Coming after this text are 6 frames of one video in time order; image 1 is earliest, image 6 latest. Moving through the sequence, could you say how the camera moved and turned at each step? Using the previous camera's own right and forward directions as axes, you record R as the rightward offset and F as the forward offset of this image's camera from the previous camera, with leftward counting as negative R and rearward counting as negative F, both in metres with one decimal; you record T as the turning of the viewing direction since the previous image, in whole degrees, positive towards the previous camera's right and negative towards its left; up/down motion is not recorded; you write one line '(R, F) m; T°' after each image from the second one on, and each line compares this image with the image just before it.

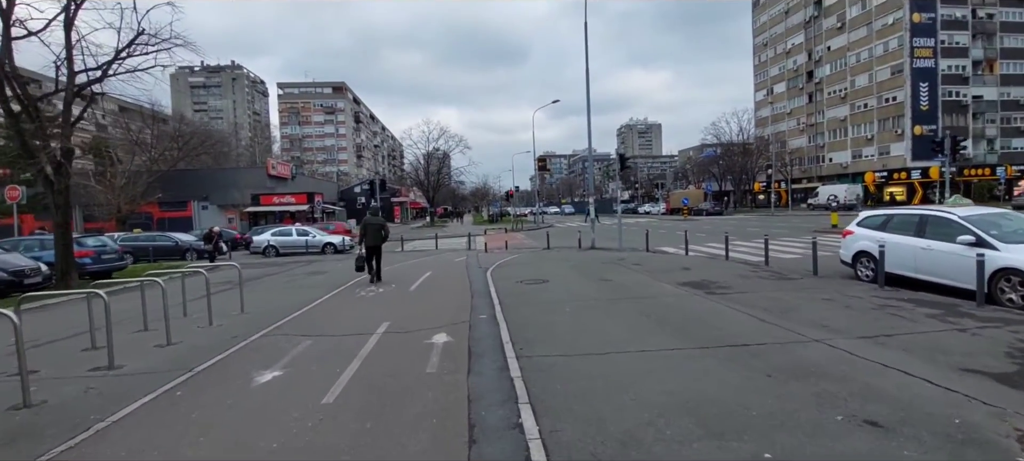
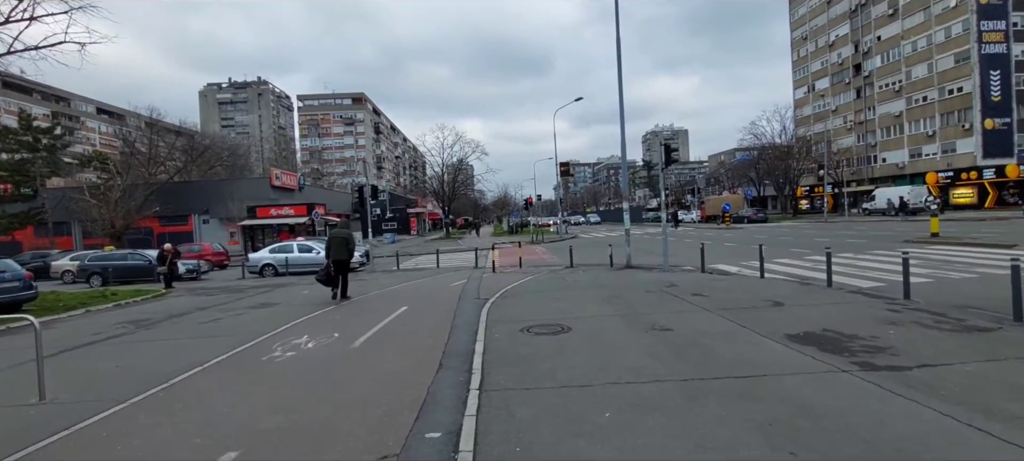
(+0.4, +4.8) m; -3°
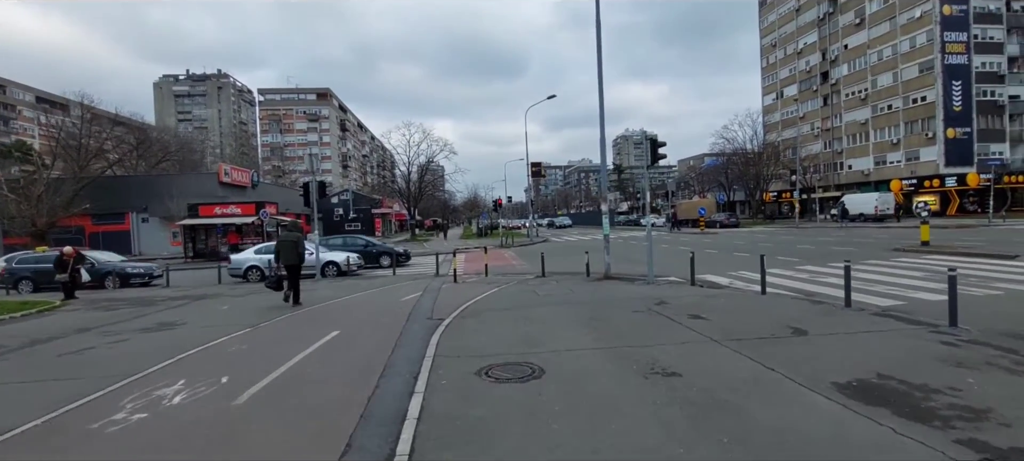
(+0.2, +2.3) m; +3°
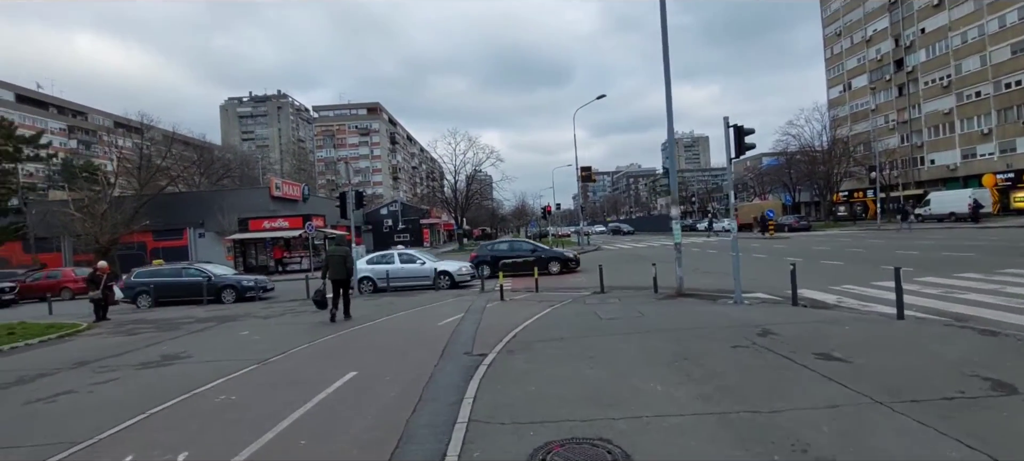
(-0.1, +2.1) m; -6°
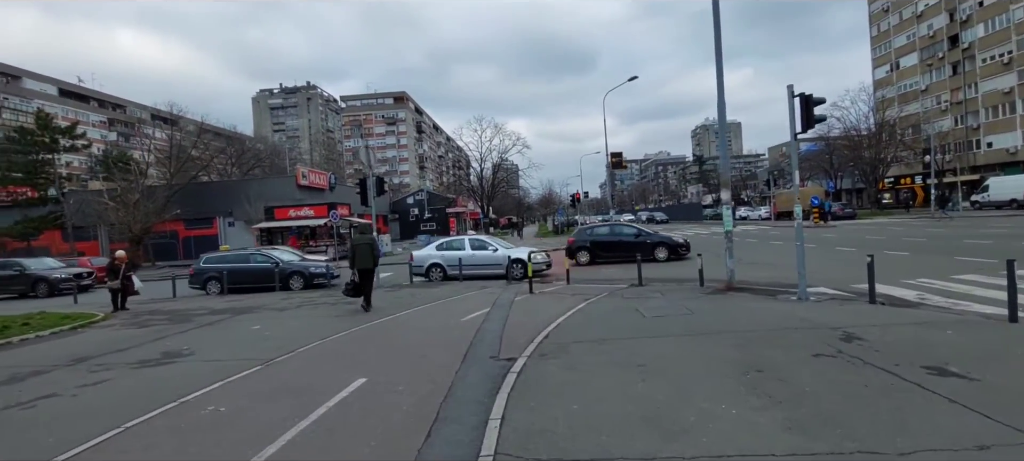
(-0.1, +1.2) m; -3°
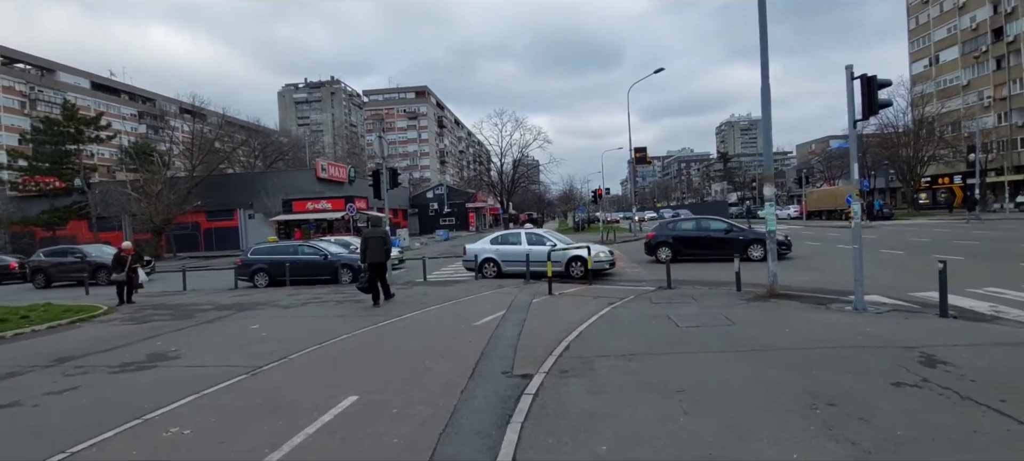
(0.0, +1.0) m; -2°
